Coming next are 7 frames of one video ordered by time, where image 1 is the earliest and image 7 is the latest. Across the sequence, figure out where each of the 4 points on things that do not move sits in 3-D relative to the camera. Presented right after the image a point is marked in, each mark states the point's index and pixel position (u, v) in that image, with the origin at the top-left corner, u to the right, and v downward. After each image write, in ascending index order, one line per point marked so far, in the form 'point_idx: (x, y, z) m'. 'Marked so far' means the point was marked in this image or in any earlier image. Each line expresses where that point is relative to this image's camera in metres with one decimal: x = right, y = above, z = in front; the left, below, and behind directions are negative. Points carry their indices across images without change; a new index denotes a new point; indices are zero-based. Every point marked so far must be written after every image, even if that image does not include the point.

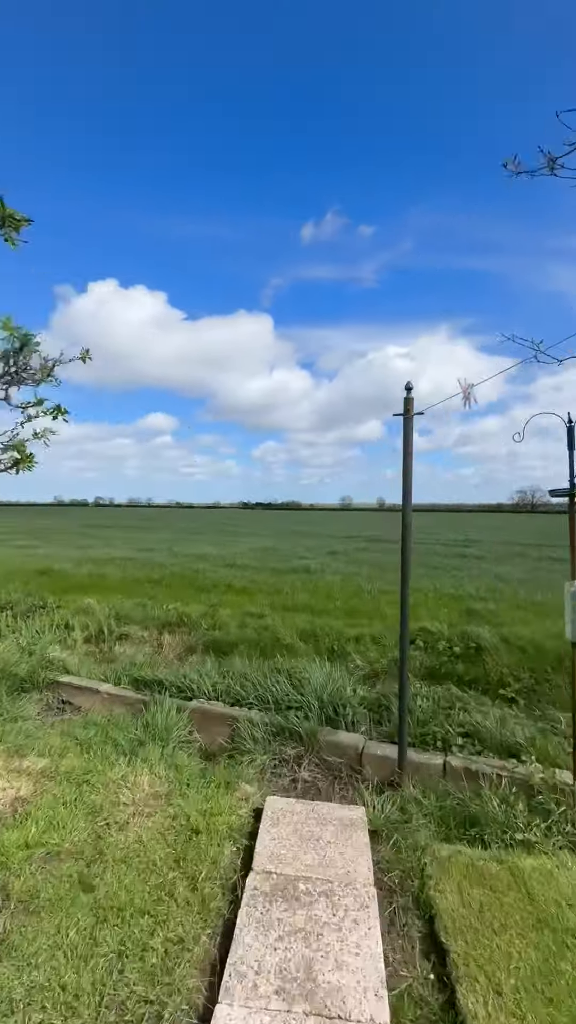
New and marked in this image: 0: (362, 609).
0: (+1.1, -2.0, +8.1) m
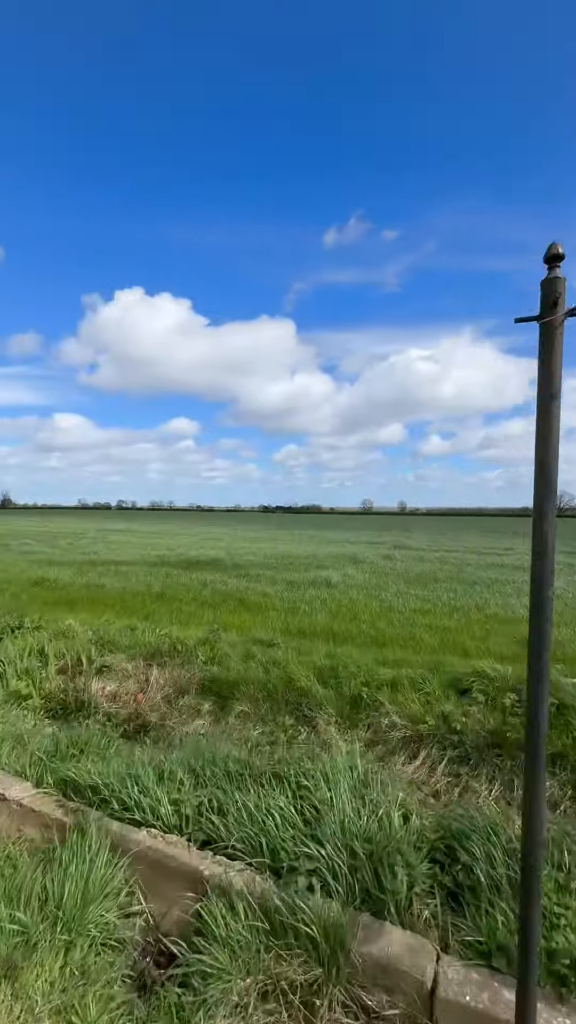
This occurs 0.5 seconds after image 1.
0: (+1.3, -2.1, +6.4) m
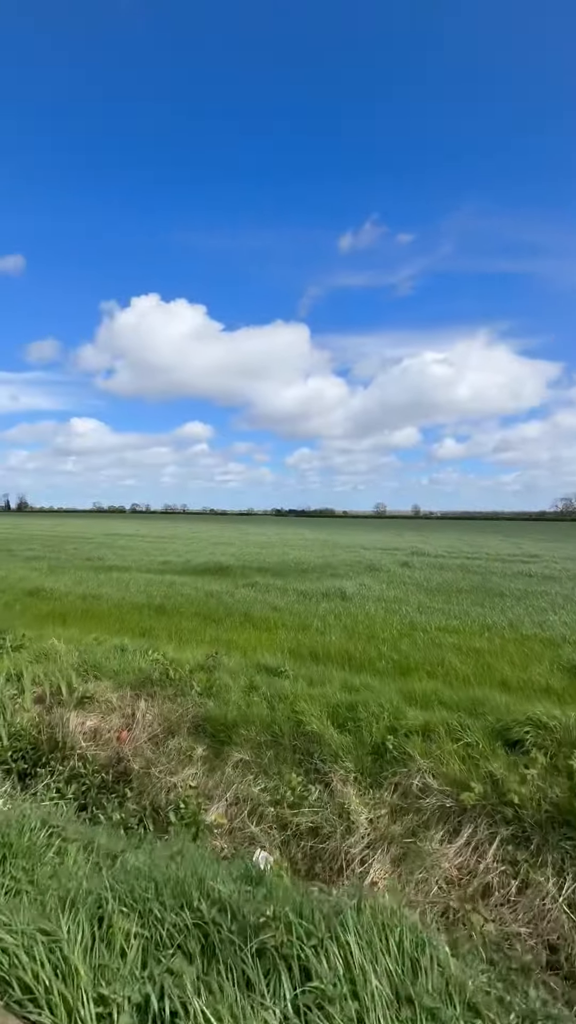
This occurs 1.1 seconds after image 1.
0: (+1.4, -2.2, +5.4) m
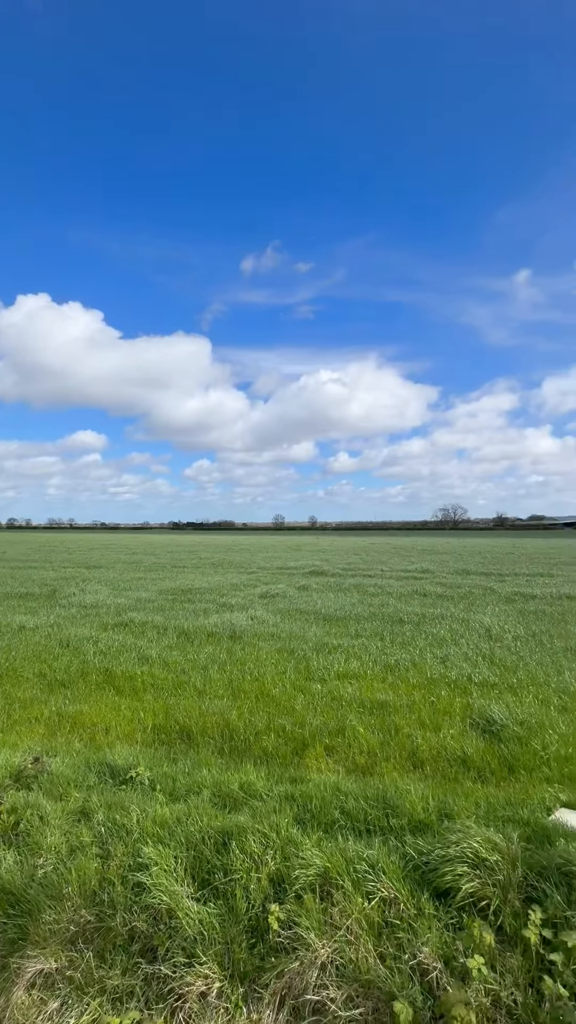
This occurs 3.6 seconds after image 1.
0: (+0.2, -2.6, +3.9) m
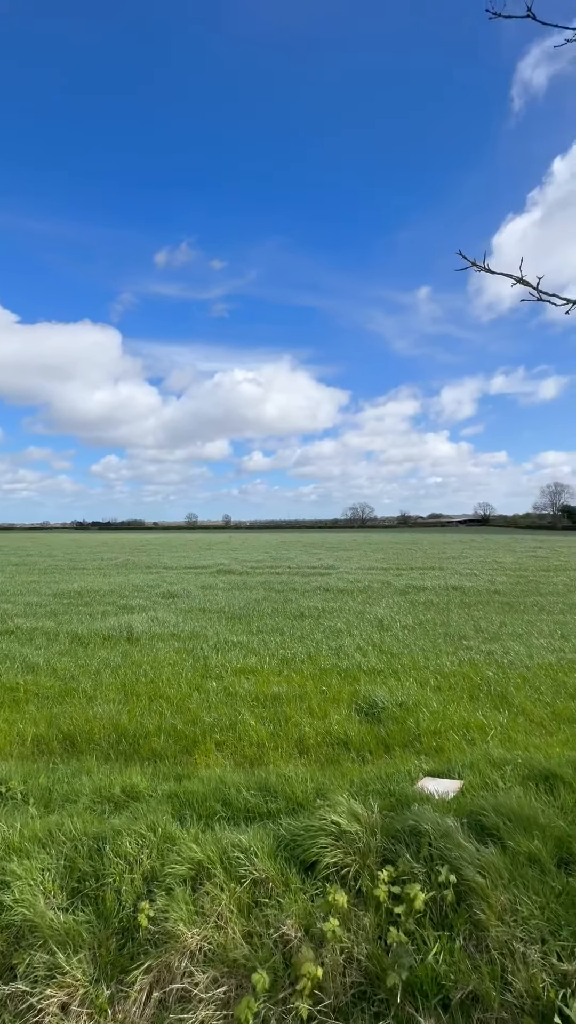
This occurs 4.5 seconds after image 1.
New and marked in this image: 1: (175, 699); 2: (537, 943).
0: (-0.8, -2.6, +3.9) m
1: (-1.7, -2.8, +7.0) m
2: (+1.5, -2.6, +2.8) m
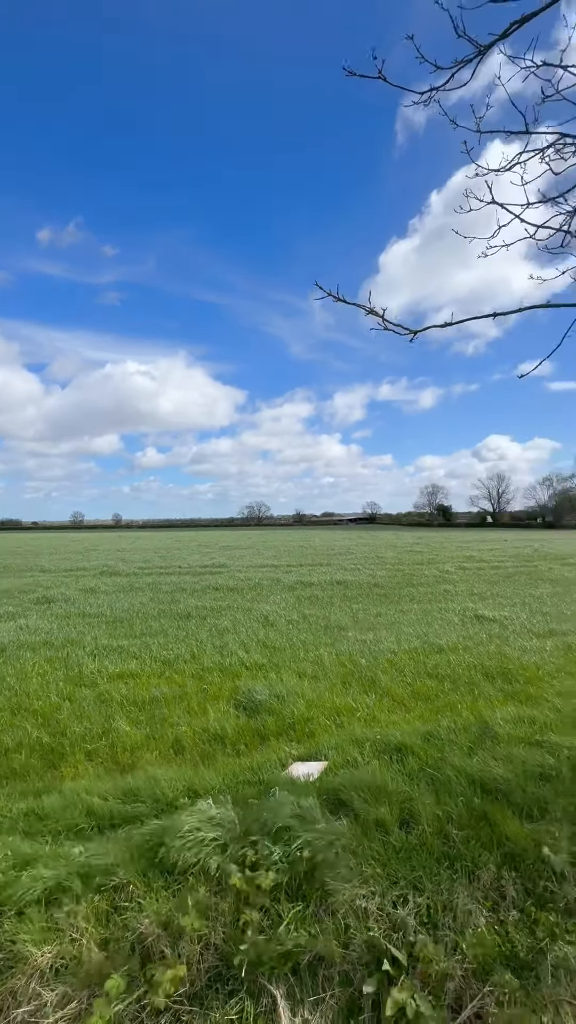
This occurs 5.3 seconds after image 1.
0: (-1.9, -2.6, +3.7) m
1: (-3.4, -2.8, +6.5) m
2: (+0.6, -2.6, +3.1) m
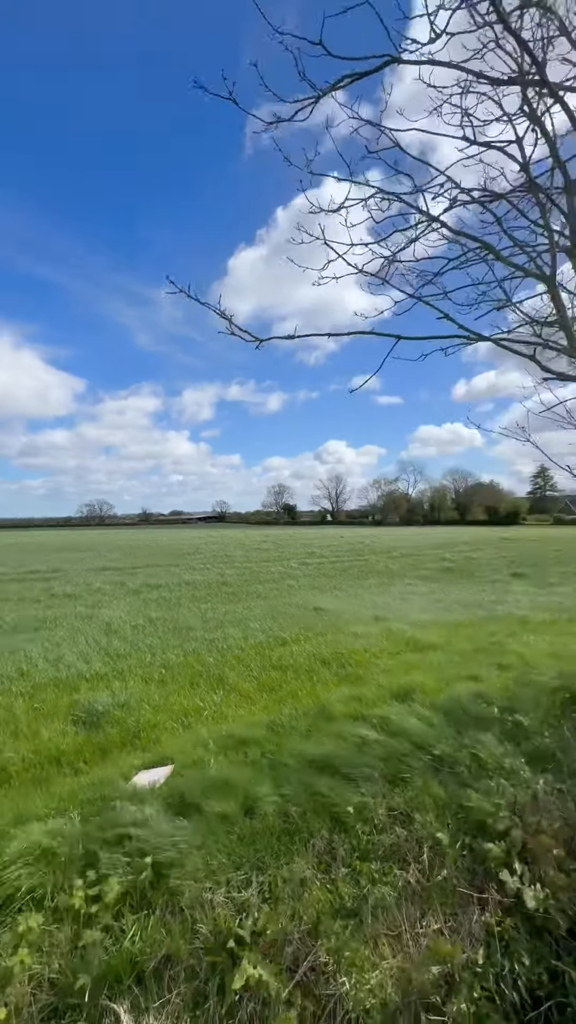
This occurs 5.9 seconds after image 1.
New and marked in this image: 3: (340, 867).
0: (-3.0, -2.6, +3.0) m
1: (-5.3, -2.8, +5.2) m
2: (-0.5, -2.6, +3.3) m
3: (+0.4, -2.7, +3.5) m
